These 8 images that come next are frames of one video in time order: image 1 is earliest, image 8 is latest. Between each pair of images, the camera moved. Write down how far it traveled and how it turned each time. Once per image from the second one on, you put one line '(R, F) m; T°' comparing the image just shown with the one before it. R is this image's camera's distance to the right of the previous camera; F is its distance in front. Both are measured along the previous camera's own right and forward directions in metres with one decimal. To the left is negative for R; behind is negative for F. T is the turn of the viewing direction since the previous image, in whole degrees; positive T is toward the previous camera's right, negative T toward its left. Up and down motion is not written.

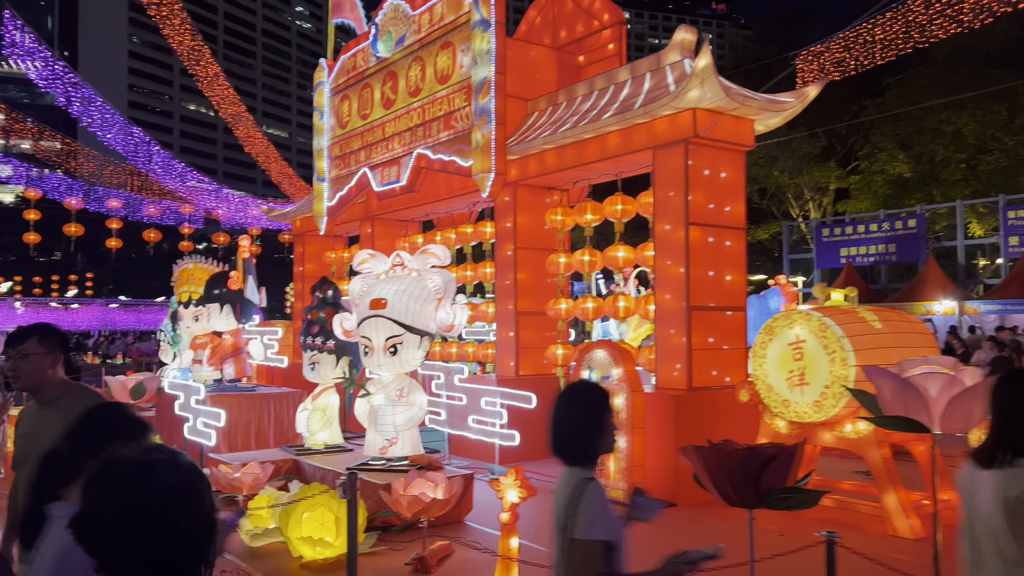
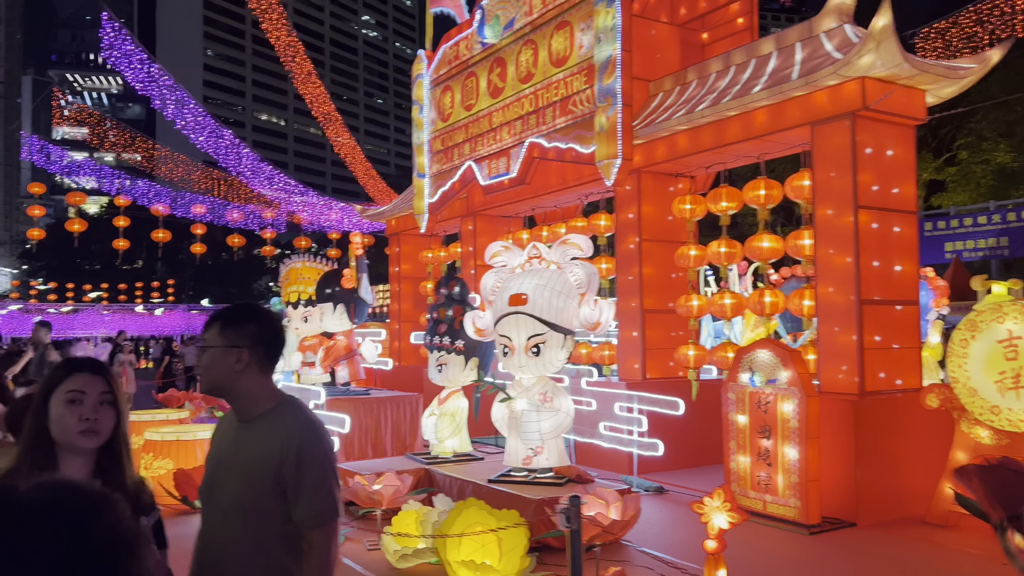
(-0.6, +0.6) m; -4°
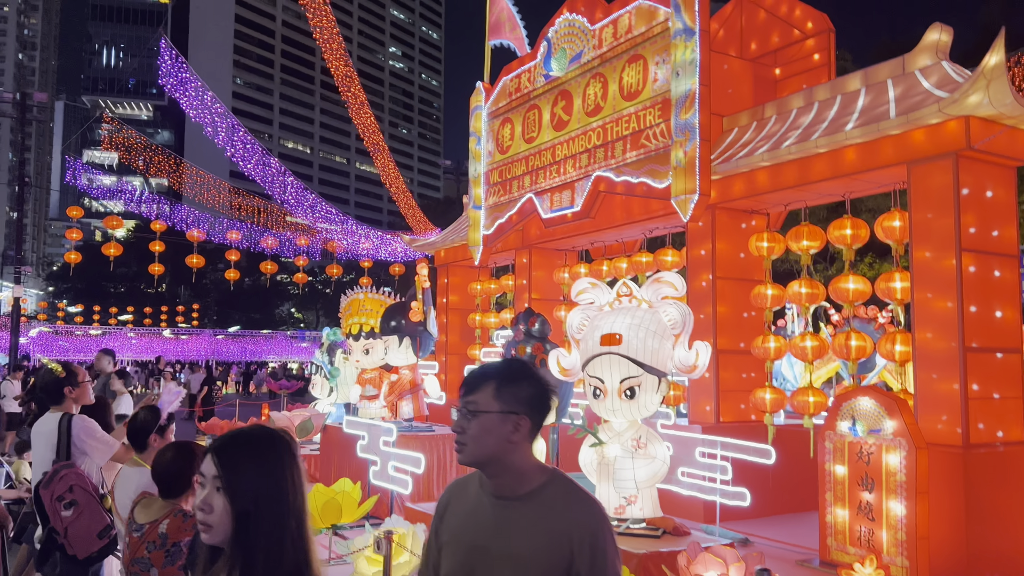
(-0.5, +0.2) m; -1°
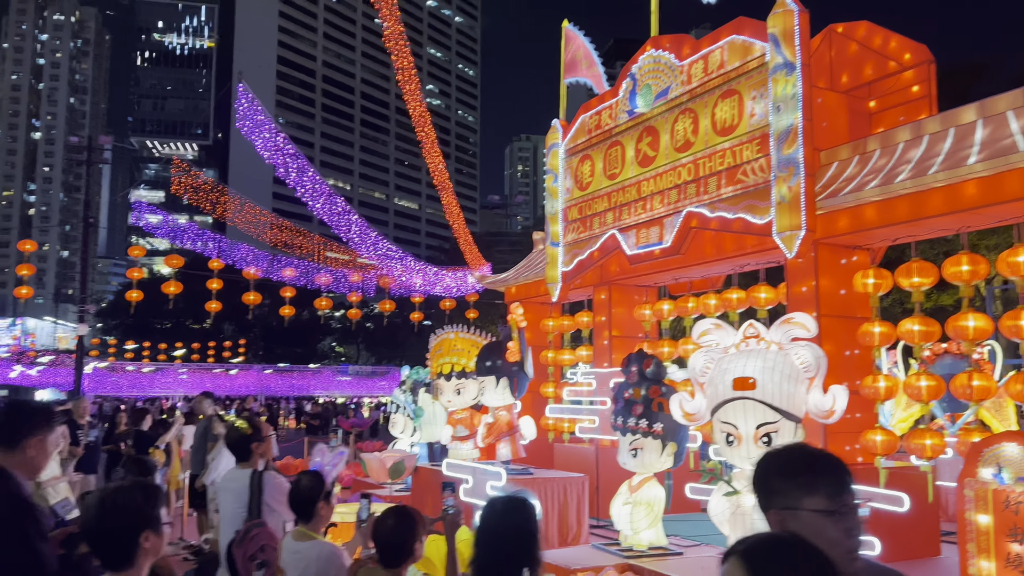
(-0.6, +0.1) m; -2°
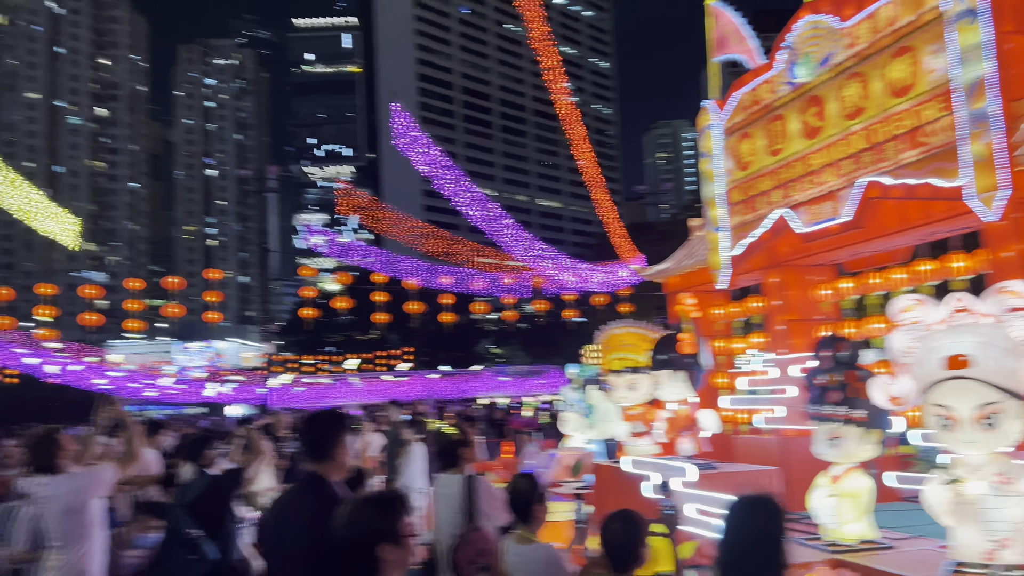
(-0.2, 0.0) m; -10°
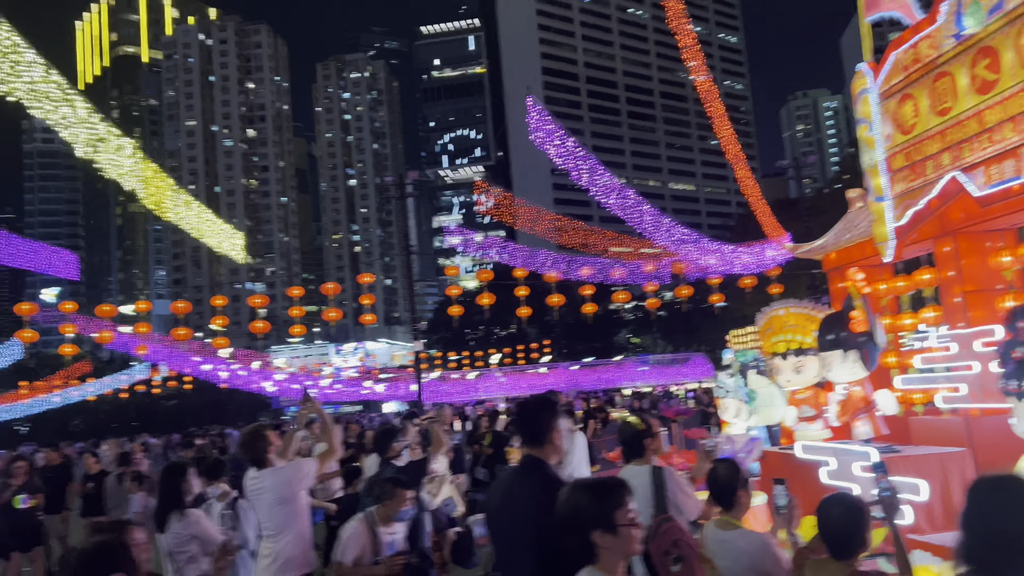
(-0.2, 0.0) m; -10°
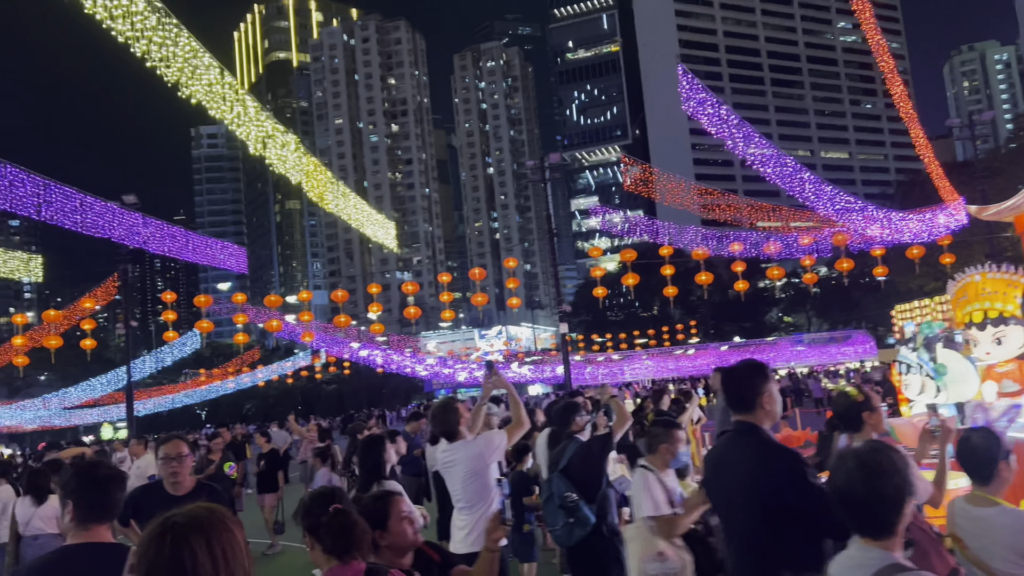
(-0.2, +0.1) m; -10°
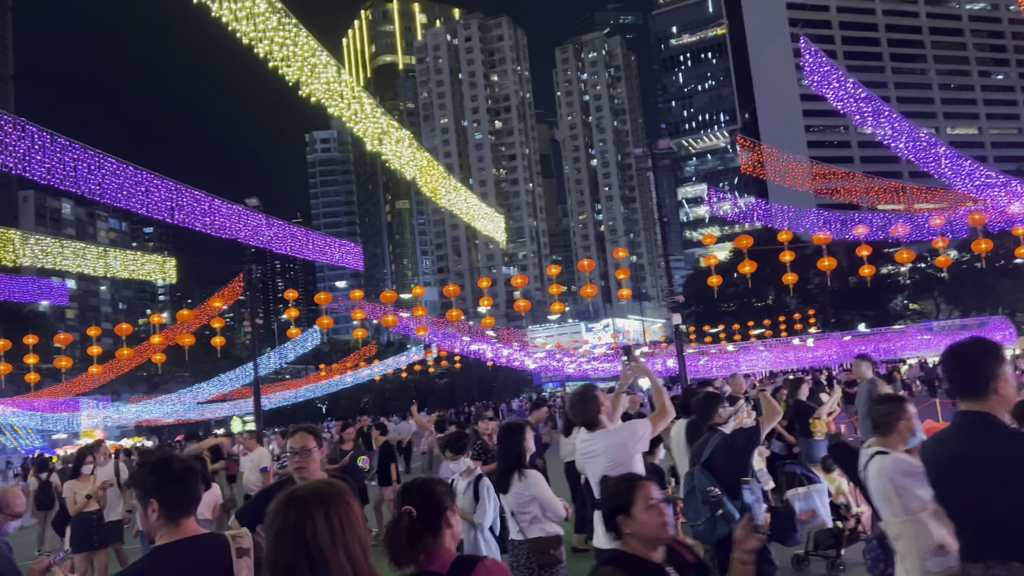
(-0.2, +0.2) m; -7°
